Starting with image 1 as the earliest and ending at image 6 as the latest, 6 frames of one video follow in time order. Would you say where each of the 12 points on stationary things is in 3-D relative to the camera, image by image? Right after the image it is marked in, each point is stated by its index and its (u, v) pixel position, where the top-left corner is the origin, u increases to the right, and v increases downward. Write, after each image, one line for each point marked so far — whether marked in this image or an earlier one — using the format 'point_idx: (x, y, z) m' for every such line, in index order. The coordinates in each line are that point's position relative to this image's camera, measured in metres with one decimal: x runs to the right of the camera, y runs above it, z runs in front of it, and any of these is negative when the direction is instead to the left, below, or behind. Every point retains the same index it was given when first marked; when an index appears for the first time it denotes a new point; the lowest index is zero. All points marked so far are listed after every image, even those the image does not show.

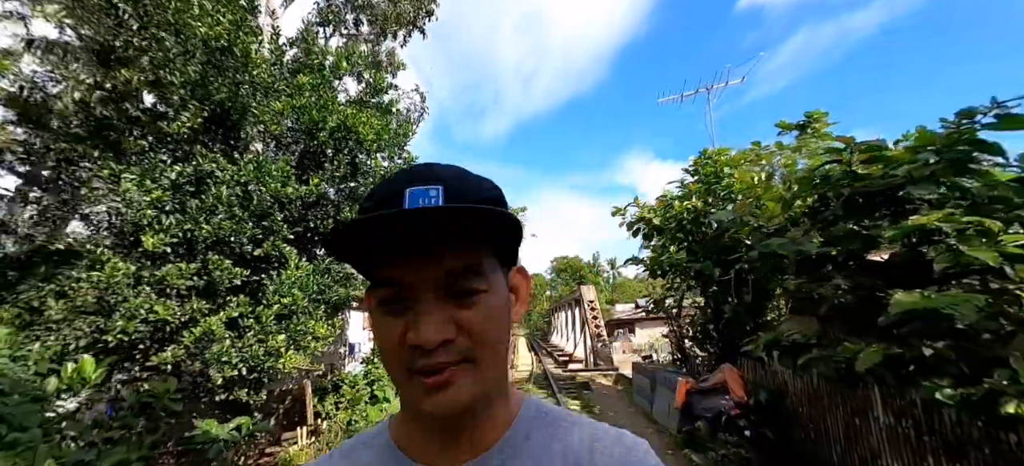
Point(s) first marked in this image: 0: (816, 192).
0: (+2.6, +0.3, +3.6) m
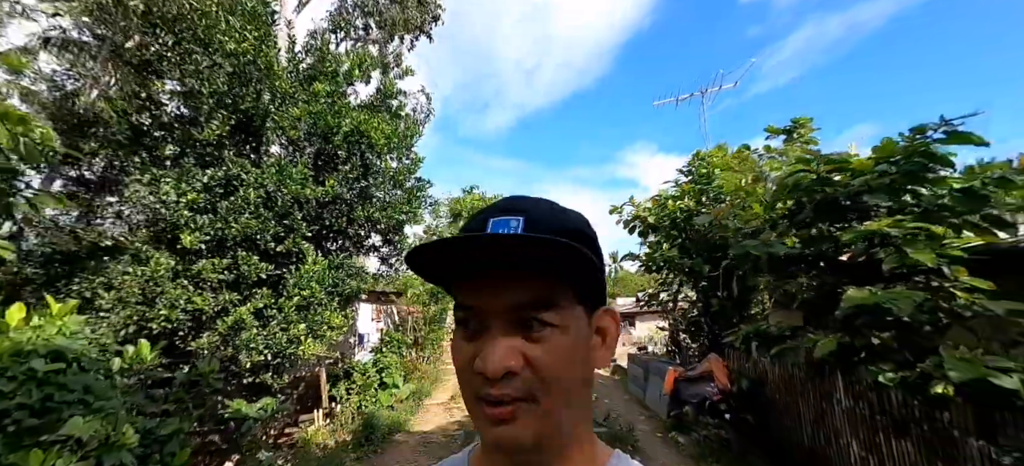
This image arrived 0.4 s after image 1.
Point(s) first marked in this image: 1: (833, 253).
0: (+2.6, +0.3, +4.0) m
1: (+2.7, -0.1, +3.4) m
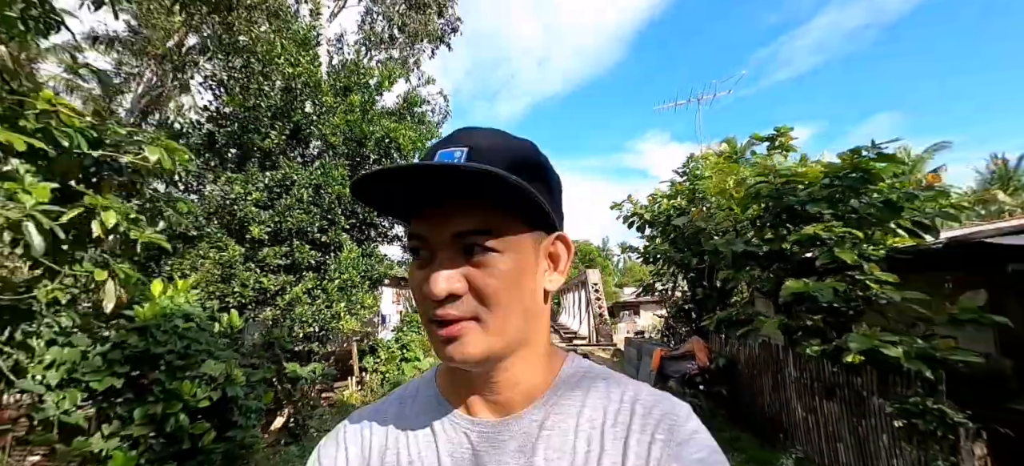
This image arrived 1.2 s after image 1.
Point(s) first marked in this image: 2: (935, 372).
0: (+2.7, +0.3, +4.7) m
1: (+2.7, -0.2, +4.2) m
2: (+3.1, -1.0, +3.1) m
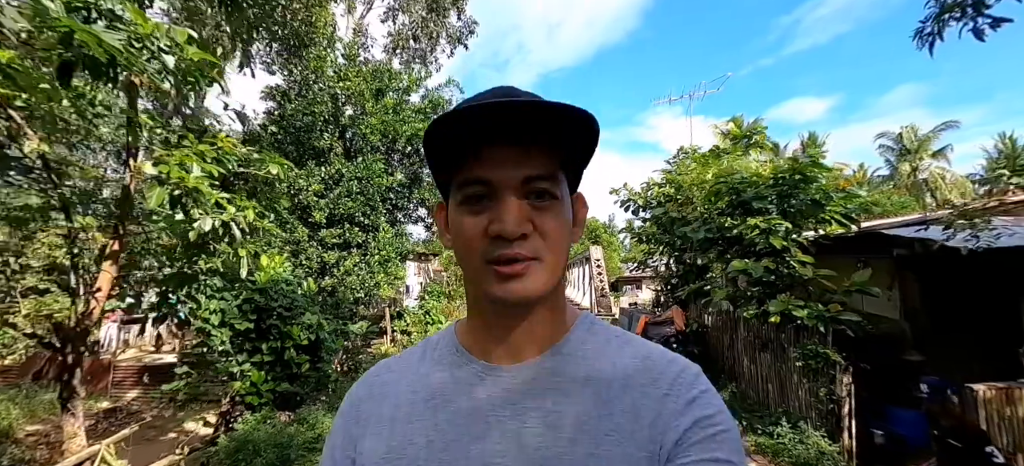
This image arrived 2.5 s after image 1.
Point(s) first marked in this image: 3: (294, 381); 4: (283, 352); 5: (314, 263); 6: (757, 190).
0: (+2.8, +0.5, +5.8) m
1: (+2.9, 0.0, +5.3) m
2: (+3.2, -0.9, +4.2) m
3: (-2.3, -1.6, +4.5) m
4: (-2.3, -1.2, +4.3) m
5: (-3.0, -0.4, +6.4) m
6: (+3.1, +0.5, +5.3) m
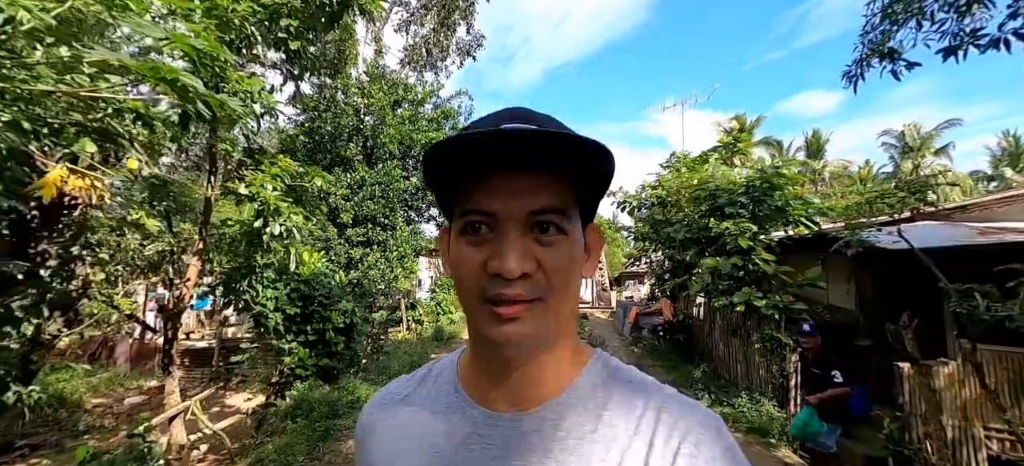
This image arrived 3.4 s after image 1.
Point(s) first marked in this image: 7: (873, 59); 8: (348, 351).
0: (+2.9, +0.5, +6.5) m
1: (+2.9, 0.0, +6.1) m
2: (+3.2, -1.0, +5.0) m
3: (-2.3, -1.6, +5.3) m
4: (-2.3, -1.2, +5.2) m
5: (-2.9, -0.4, +7.2) m
6: (+3.1, +0.5, +6.1) m
7: (+3.3, +1.6, +3.9) m
8: (-2.1, -1.5, +5.4) m
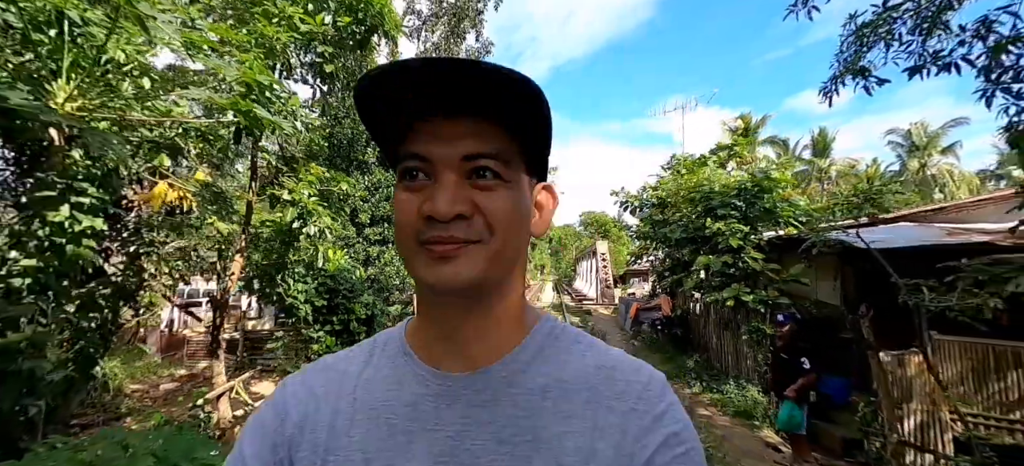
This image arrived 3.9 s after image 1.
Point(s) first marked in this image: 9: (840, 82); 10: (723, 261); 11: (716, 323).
0: (+3.0, +0.5, +7.0) m
1: (+3.0, 0.0, +6.5) m
2: (+3.3, -1.0, +5.4) m
3: (-2.2, -1.6, +5.8) m
4: (-2.2, -1.2, +5.7) m
5: (-2.8, -0.4, +7.7) m
6: (+3.2, +0.5, +6.5) m
7: (+3.4, +1.6, +4.3) m
8: (-2.0, -1.5, +5.9) m
9: (+3.4, +1.5, +4.3) m
10: (+3.0, -0.4, +5.9) m
11: (+3.3, -1.4, +6.8) m
